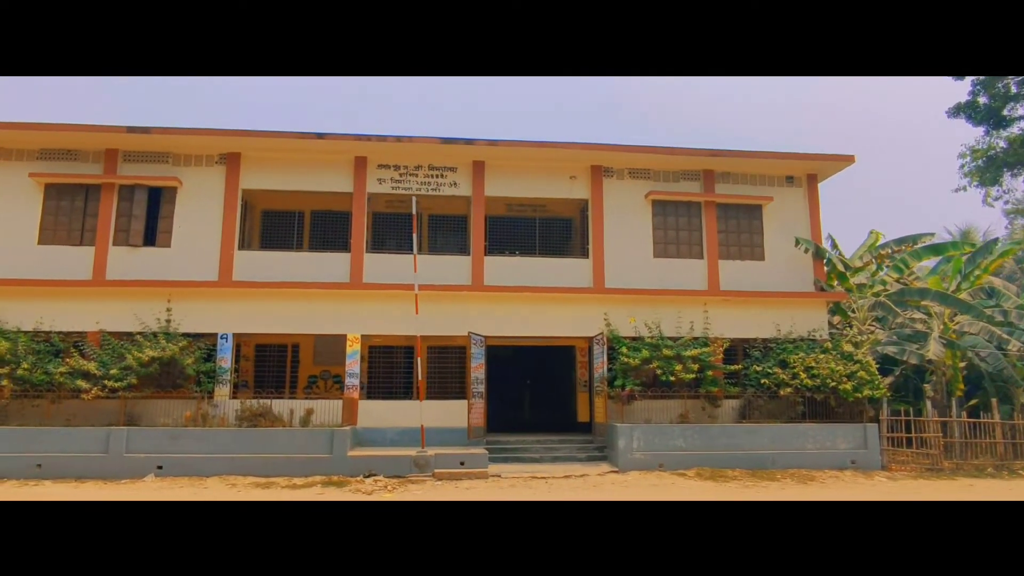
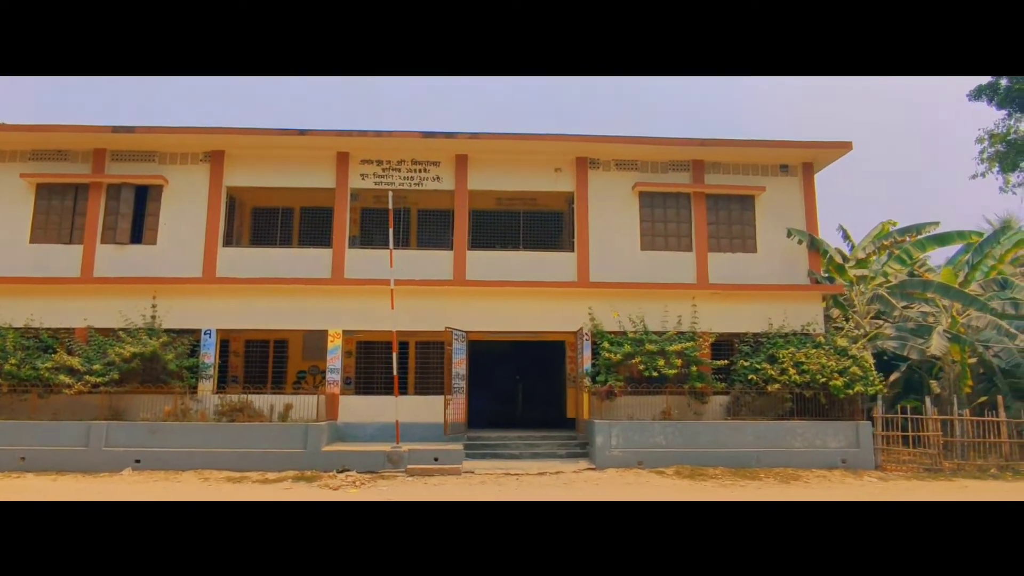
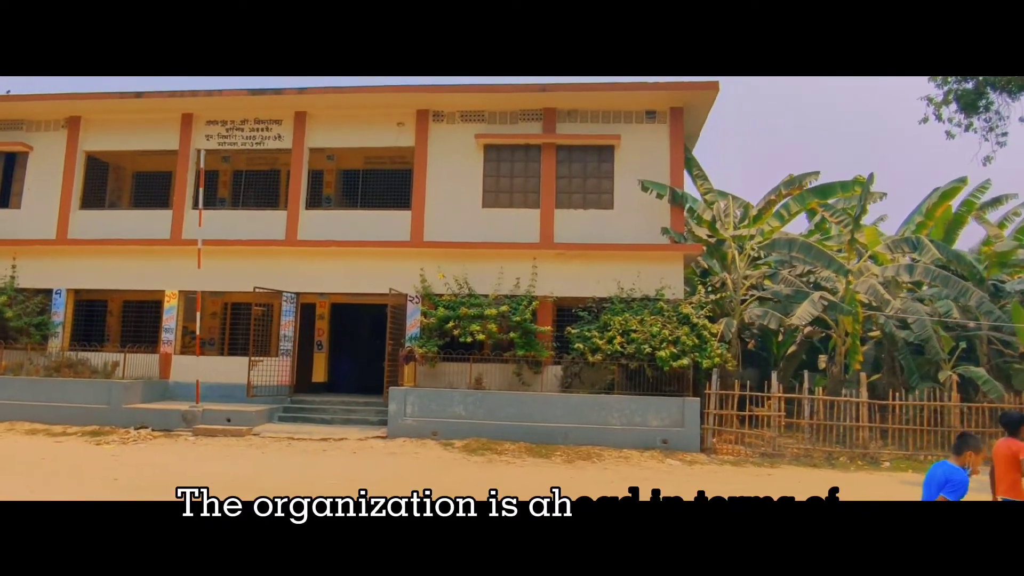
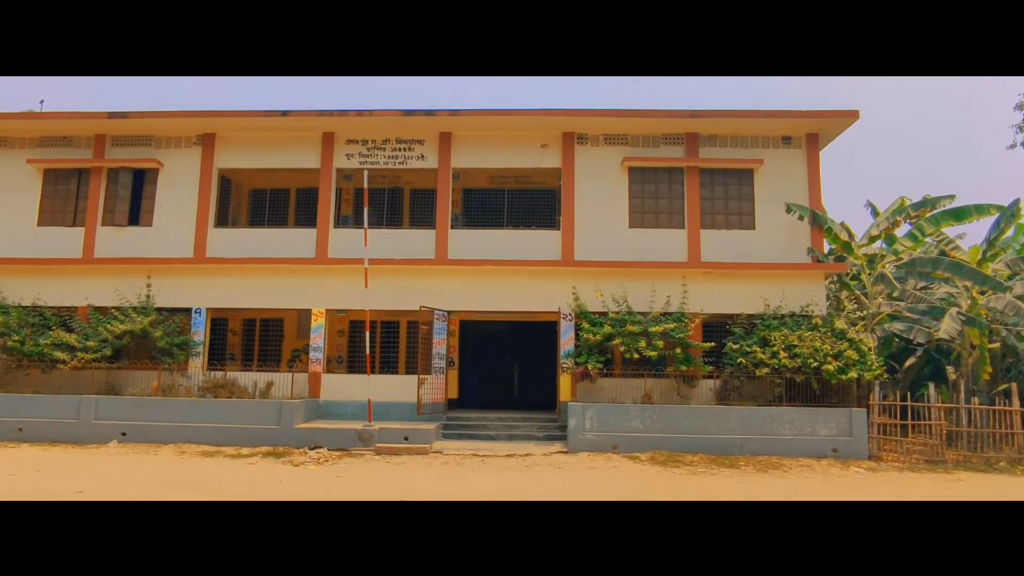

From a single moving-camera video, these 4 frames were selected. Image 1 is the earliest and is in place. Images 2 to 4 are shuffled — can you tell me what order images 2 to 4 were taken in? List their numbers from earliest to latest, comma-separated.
2, 4, 3
